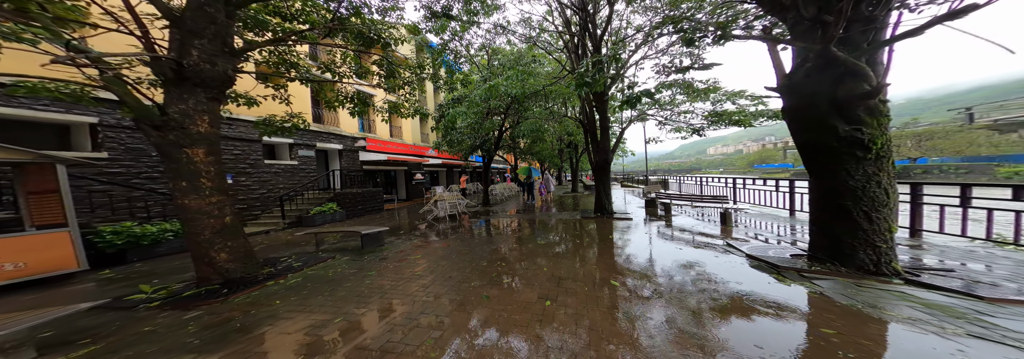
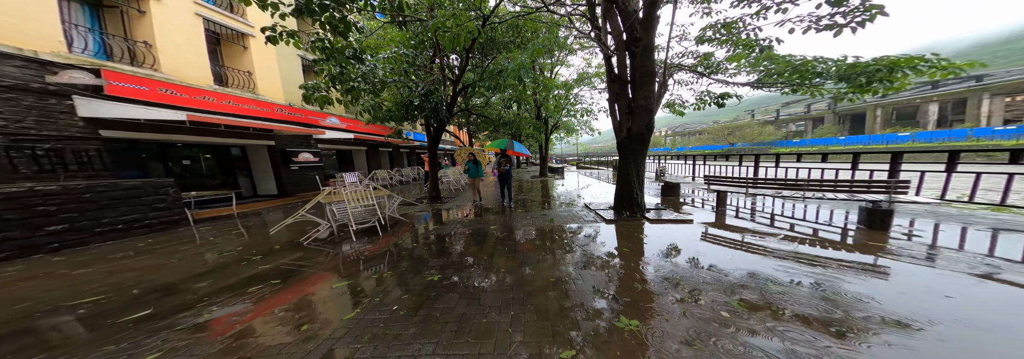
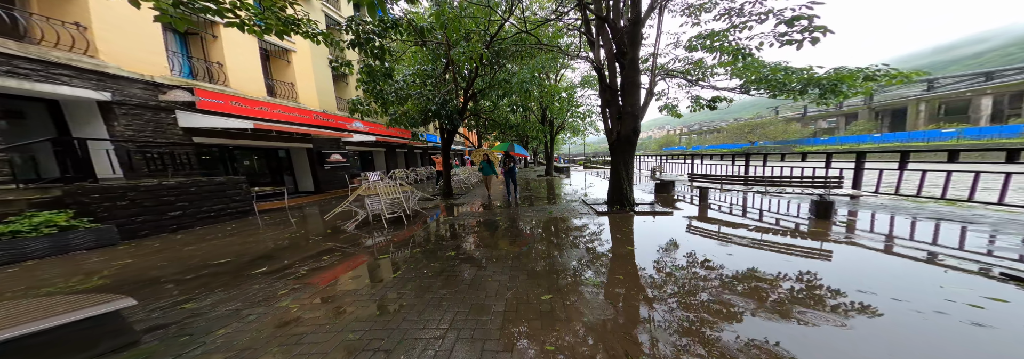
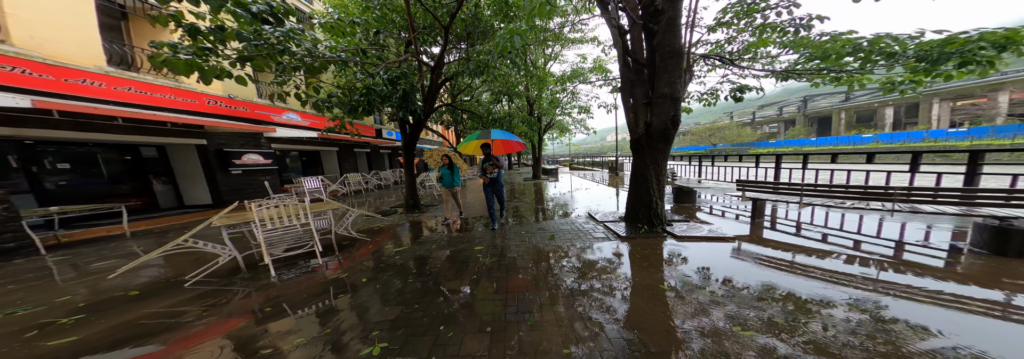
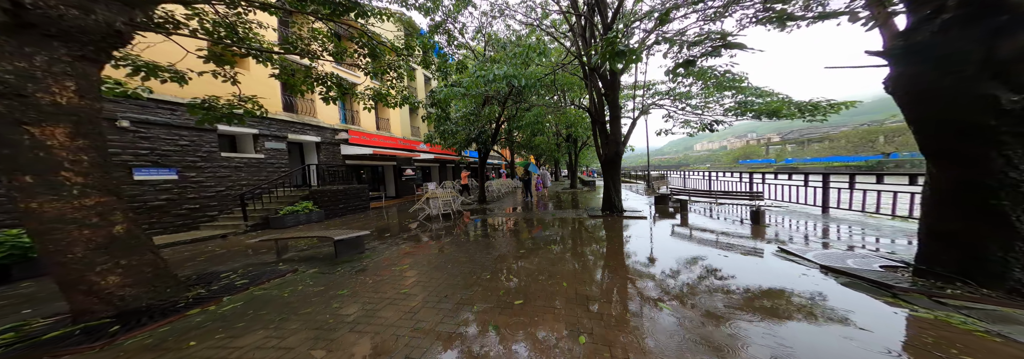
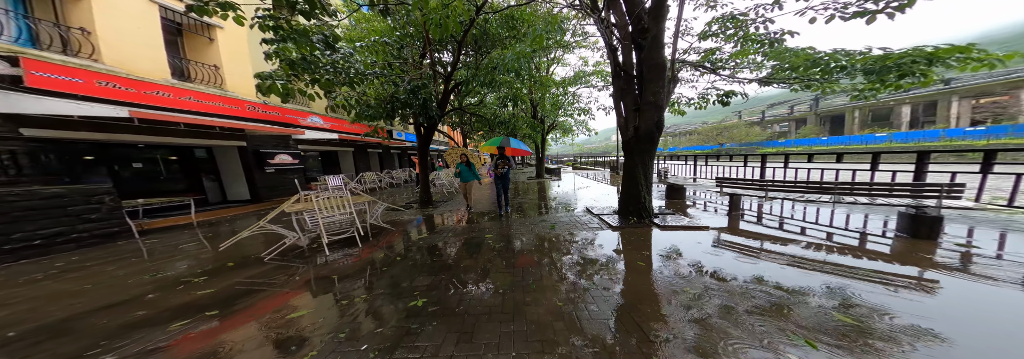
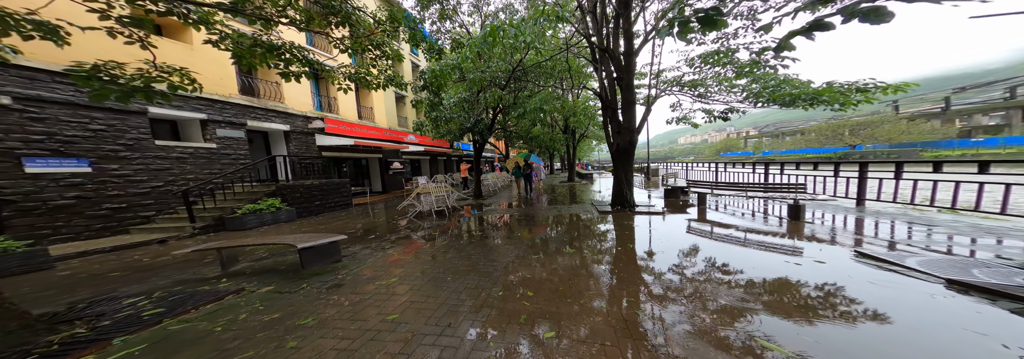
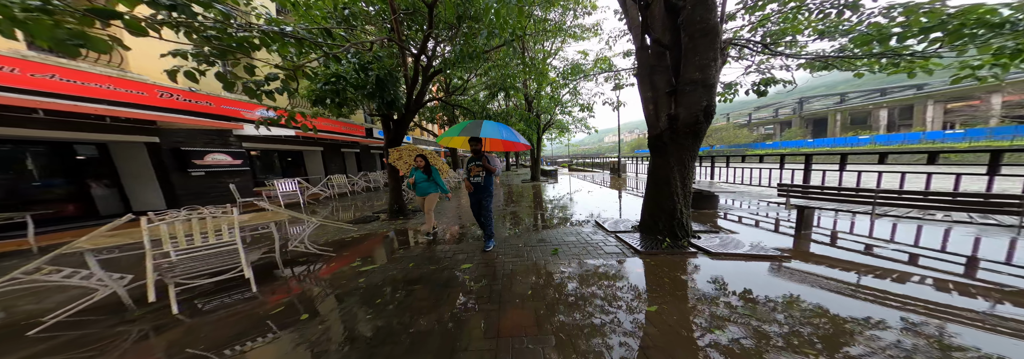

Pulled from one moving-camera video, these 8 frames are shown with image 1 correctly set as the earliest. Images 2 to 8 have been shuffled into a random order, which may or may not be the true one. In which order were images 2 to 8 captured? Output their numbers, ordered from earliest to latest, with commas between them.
5, 7, 3, 2, 6, 4, 8
